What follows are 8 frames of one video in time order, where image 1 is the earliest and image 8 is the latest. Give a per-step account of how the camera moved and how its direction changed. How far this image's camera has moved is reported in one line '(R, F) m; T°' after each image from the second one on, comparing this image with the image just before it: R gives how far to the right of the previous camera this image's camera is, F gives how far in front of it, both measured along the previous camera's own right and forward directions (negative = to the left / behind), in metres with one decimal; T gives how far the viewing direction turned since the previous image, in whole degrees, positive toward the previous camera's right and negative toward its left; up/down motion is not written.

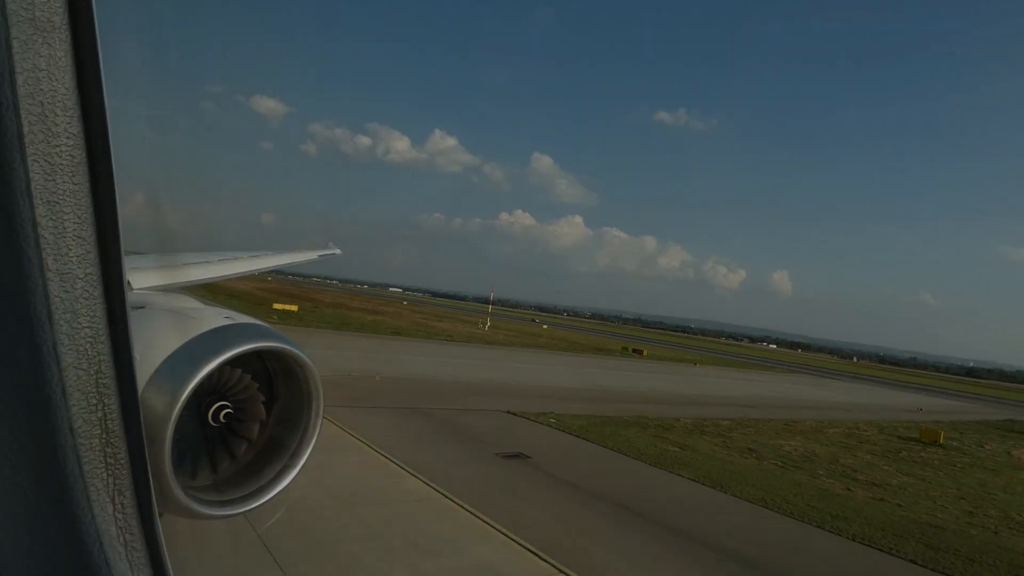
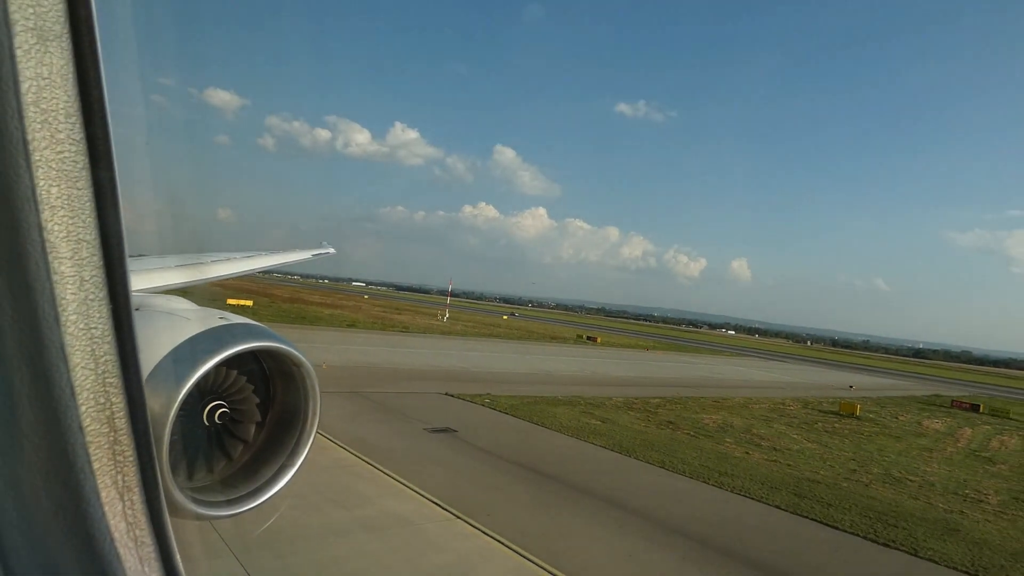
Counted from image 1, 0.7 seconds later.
(+0.6, -0.8) m; +3°
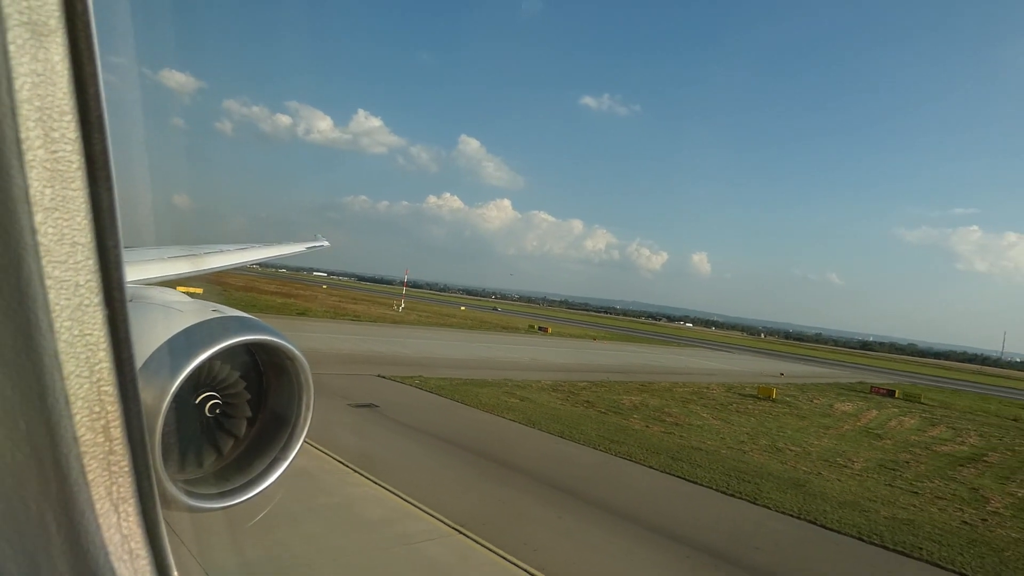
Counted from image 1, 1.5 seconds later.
(+0.8, -0.9) m; +3°
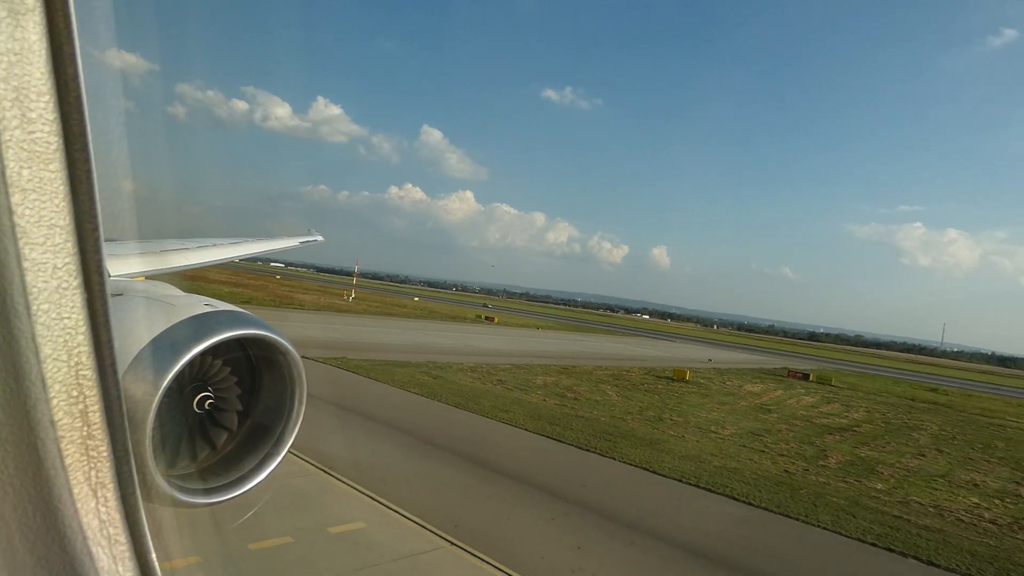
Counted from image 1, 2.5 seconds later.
(+1.1, -1.2) m; +3°
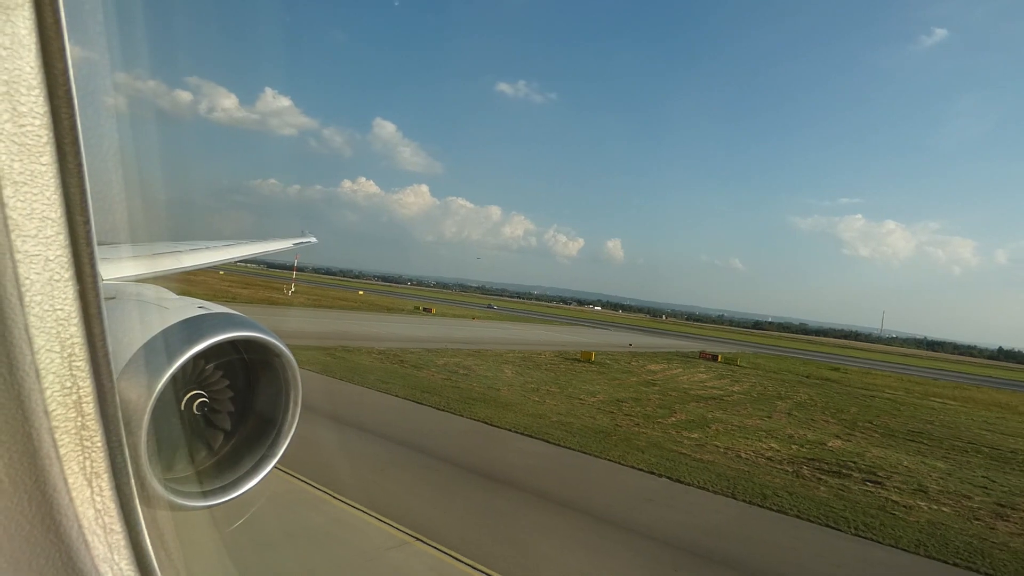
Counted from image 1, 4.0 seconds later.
(+1.5, -1.5) m; +4°
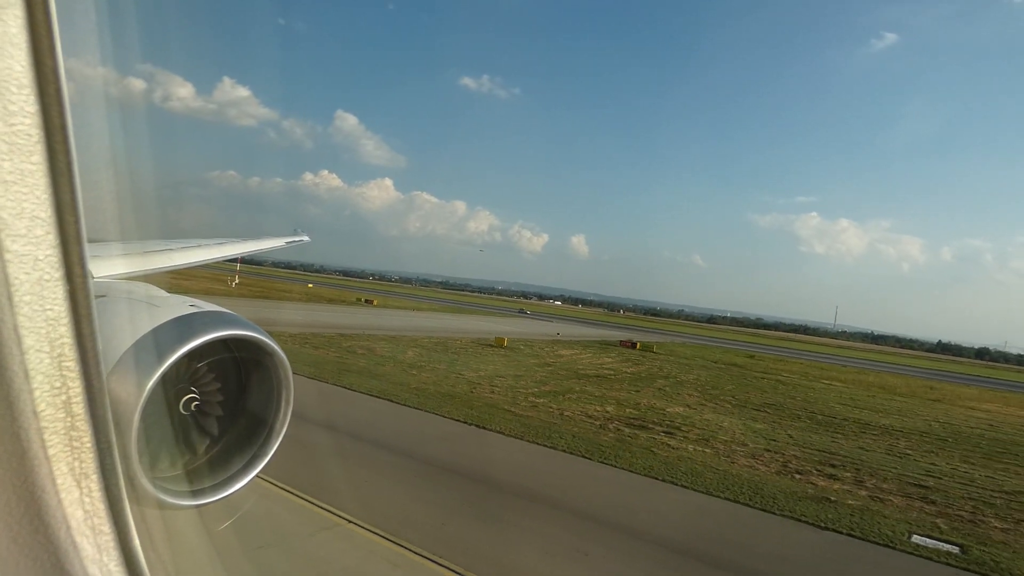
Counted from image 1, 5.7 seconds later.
(+2.0, -1.7) m; +3°
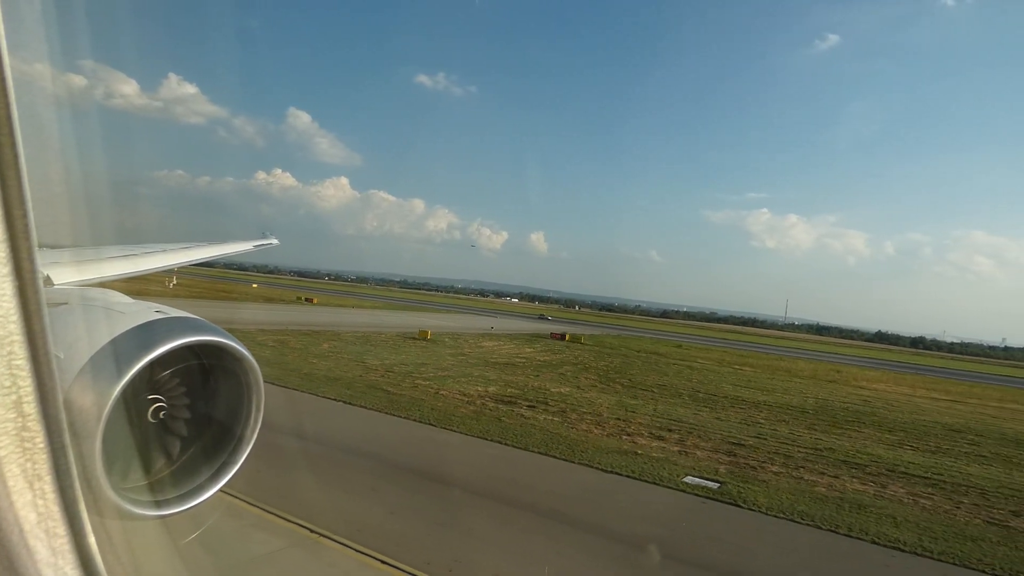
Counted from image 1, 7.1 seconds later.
(+1.6, -1.2) m; +4°
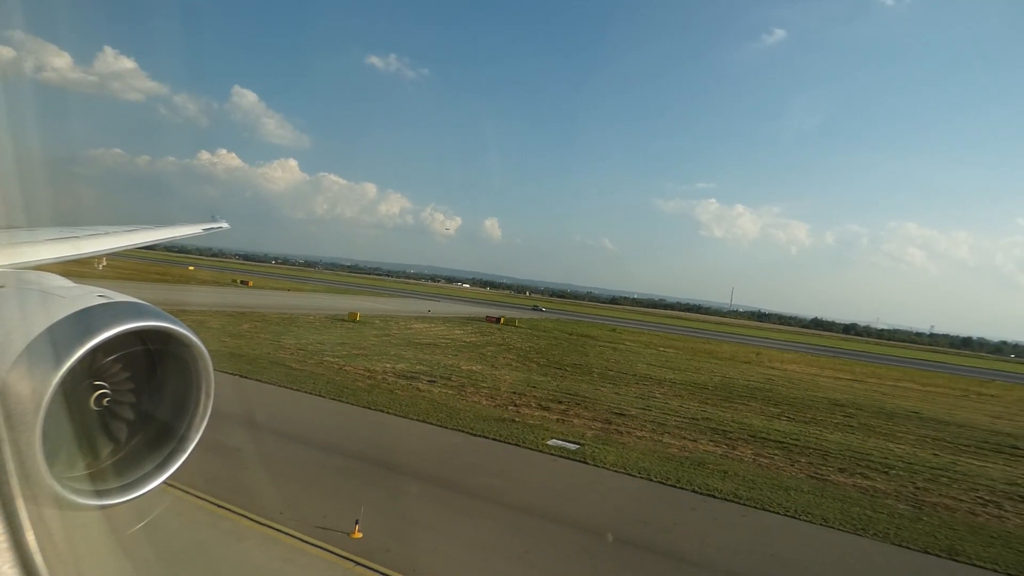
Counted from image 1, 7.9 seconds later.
(+1.1, -0.6) m; +4°
